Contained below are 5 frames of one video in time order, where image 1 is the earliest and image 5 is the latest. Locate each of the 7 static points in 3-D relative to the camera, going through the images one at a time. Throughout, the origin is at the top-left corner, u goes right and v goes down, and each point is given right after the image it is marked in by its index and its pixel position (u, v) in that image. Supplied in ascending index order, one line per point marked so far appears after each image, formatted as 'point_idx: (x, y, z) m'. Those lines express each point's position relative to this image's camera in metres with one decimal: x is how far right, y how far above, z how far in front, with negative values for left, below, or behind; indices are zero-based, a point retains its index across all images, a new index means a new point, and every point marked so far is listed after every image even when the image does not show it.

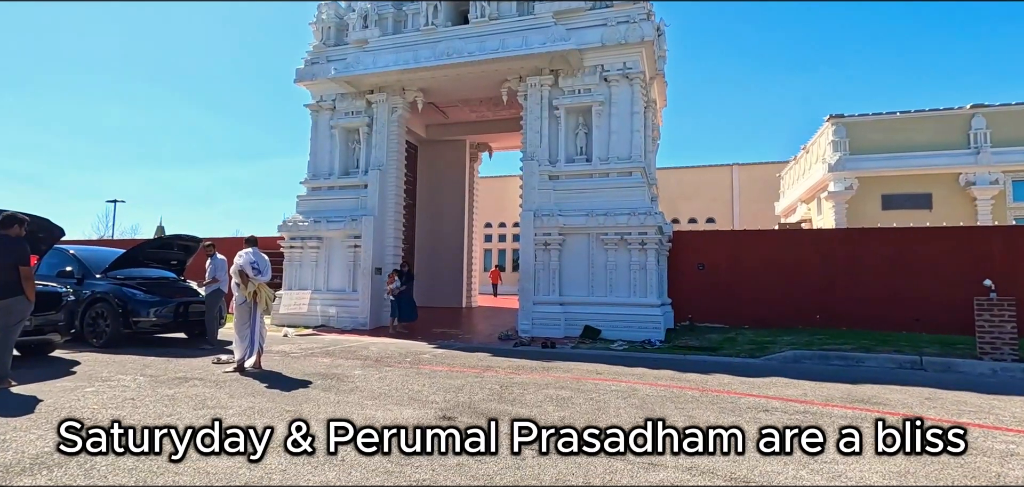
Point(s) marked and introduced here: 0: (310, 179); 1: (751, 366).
0: (-5.0, +1.6, +13.5) m
1: (+3.5, -1.8, +8.1) m
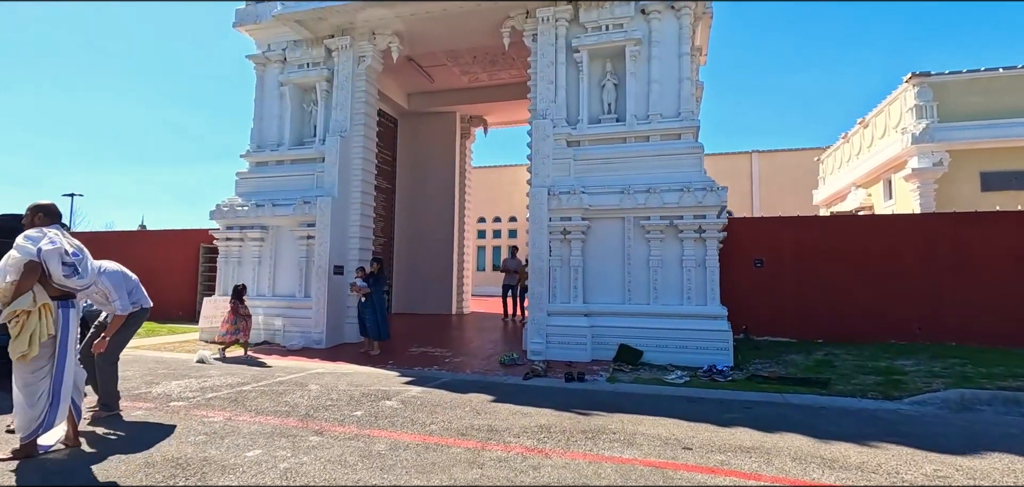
0: (-4.9, +1.8, +10.5) m
1: (+3.6, -1.6, +5.1) m
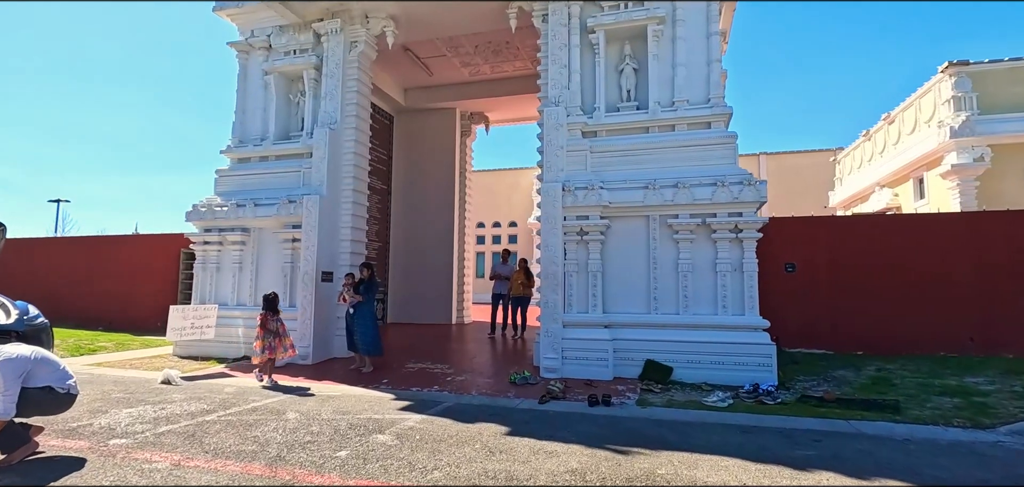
0: (-4.8, +1.7, +9.5) m
1: (+3.8, -1.6, +4.2) m
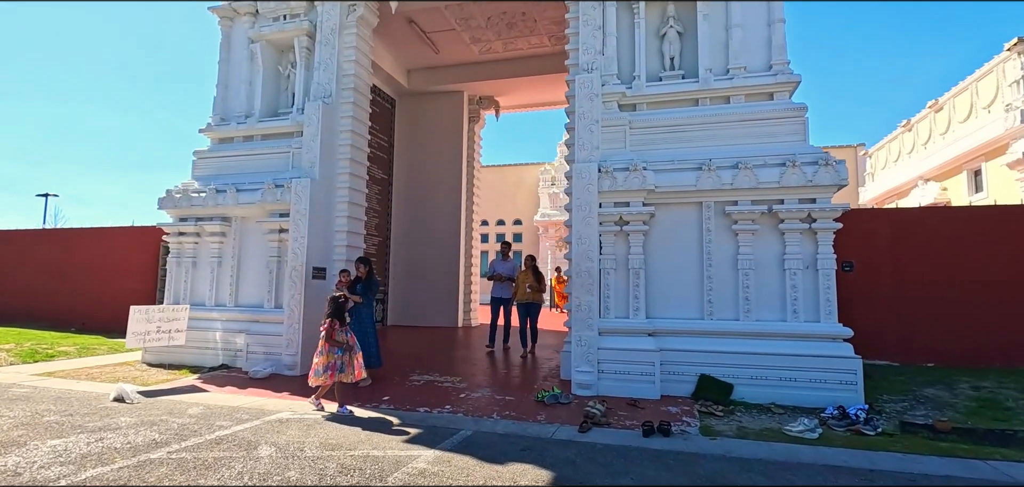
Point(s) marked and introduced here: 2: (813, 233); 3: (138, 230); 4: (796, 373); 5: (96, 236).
0: (-4.5, +1.8, +8.4) m
1: (+4.1, -1.5, +3.1) m
2: (+3.1, +0.1, +5.6) m
3: (-8.0, +0.3, +11.8) m
4: (+2.8, -1.3, +5.4) m
5: (-9.2, +0.2, +12.2) m
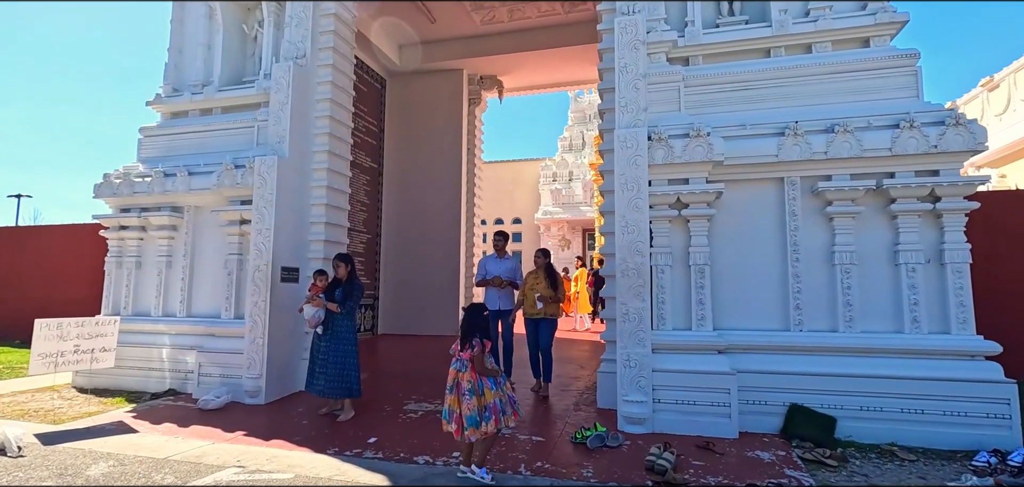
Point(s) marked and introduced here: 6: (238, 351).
0: (-4.4, +1.9, +6.9) m
1: (+4.3, -1.4, +1.7) m
2: (+3.3, +0.2, +4.3) m
3: (-7.8, +0.3, +10.3) m
4: (+3.0, -1.2, +4.0) m
5: (-9.1, +0.2, +10.7) m
6: (-2.8, -1.1, +5.6) m
